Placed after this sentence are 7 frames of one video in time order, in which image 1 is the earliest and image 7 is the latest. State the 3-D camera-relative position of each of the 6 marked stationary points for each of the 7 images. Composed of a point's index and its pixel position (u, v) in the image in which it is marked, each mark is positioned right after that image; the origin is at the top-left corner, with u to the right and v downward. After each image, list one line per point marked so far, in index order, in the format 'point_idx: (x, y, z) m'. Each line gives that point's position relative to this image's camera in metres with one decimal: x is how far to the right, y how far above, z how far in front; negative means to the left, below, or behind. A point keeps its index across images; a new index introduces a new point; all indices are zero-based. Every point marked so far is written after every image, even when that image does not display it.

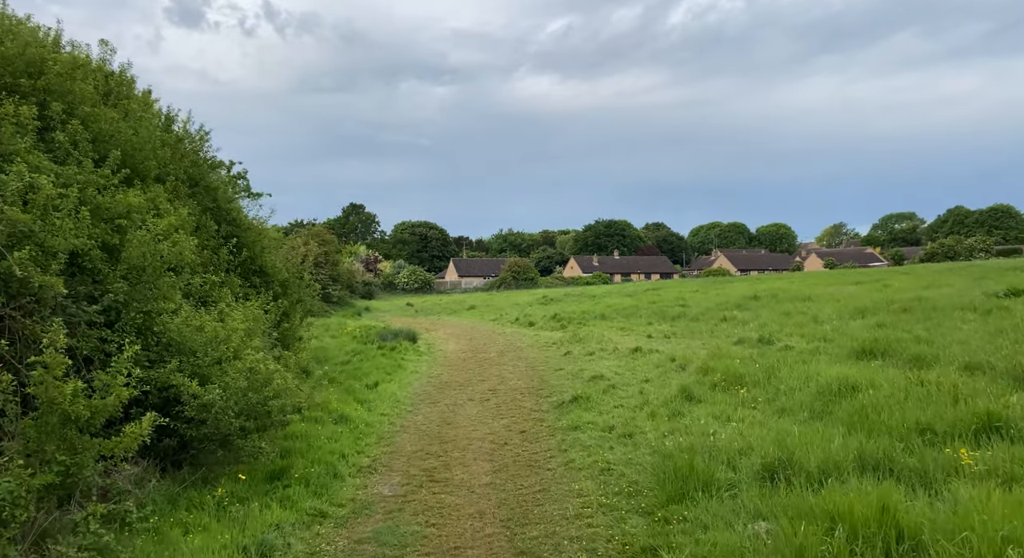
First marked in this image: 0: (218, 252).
0: (-4.9, +0.4, +13.2) m
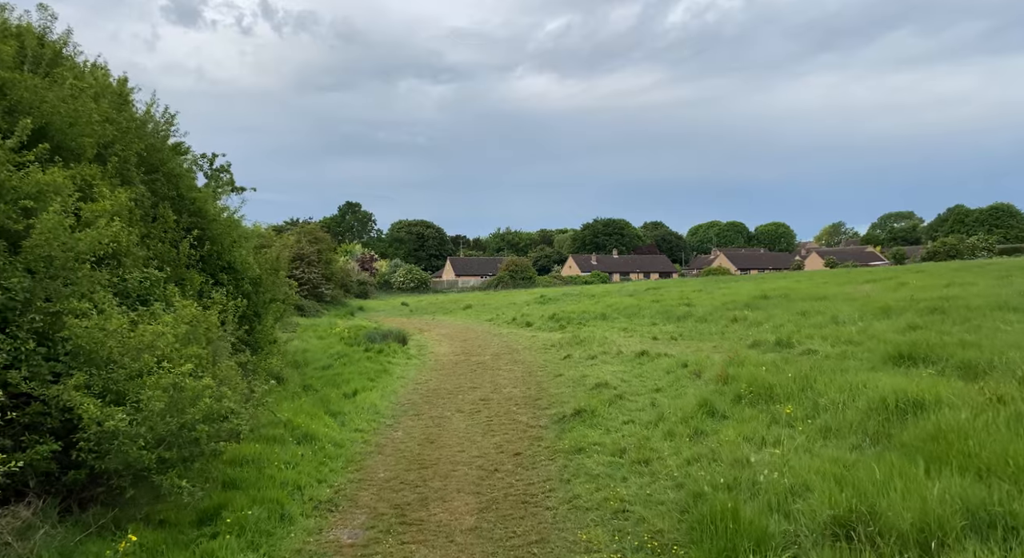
0: (-5.0, +0.5, +11.8) m
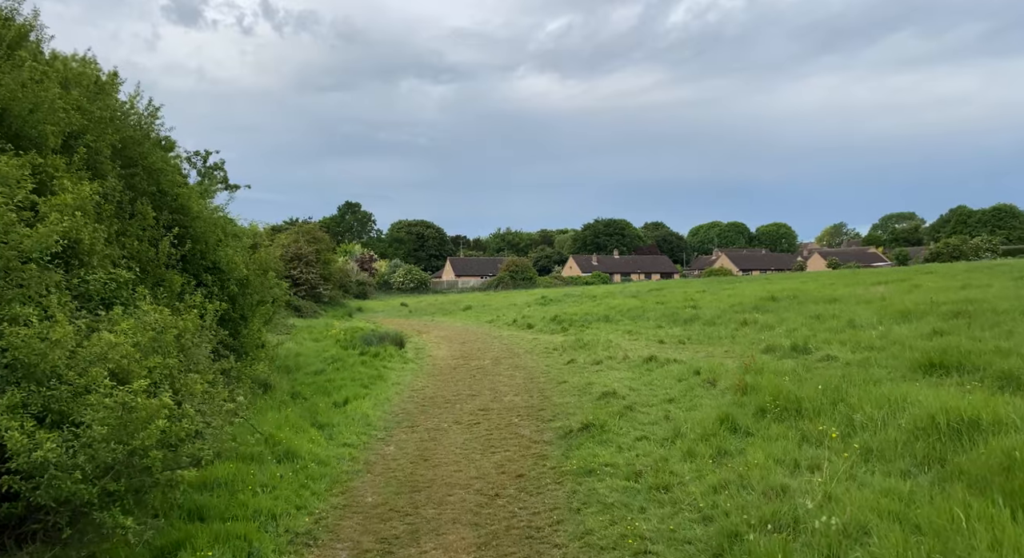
0: (-5.0, +0.5, +11.0) m
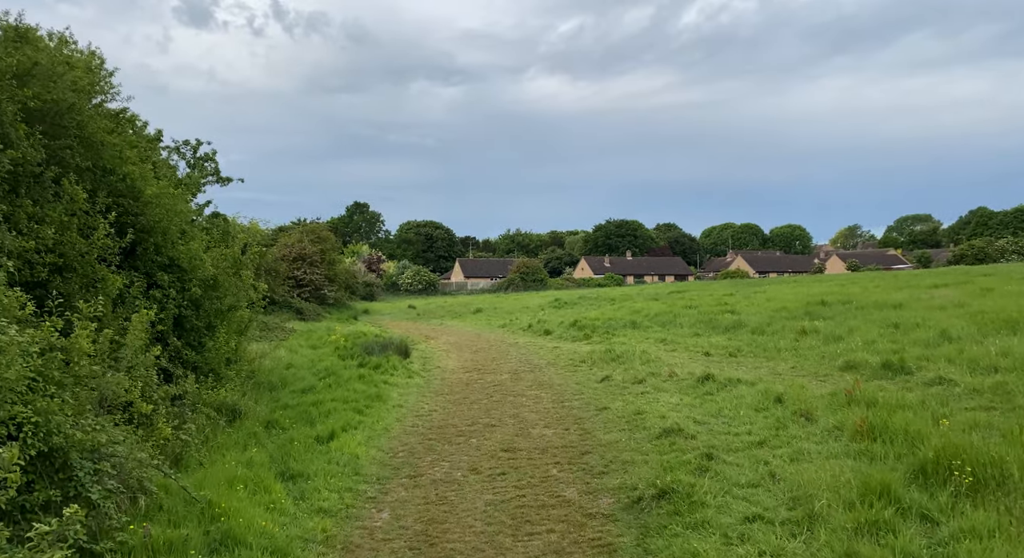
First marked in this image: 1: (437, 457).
0: (-4.6, +0.5, +8.4) m
1: (-0.8, -1.9, +8.6) m
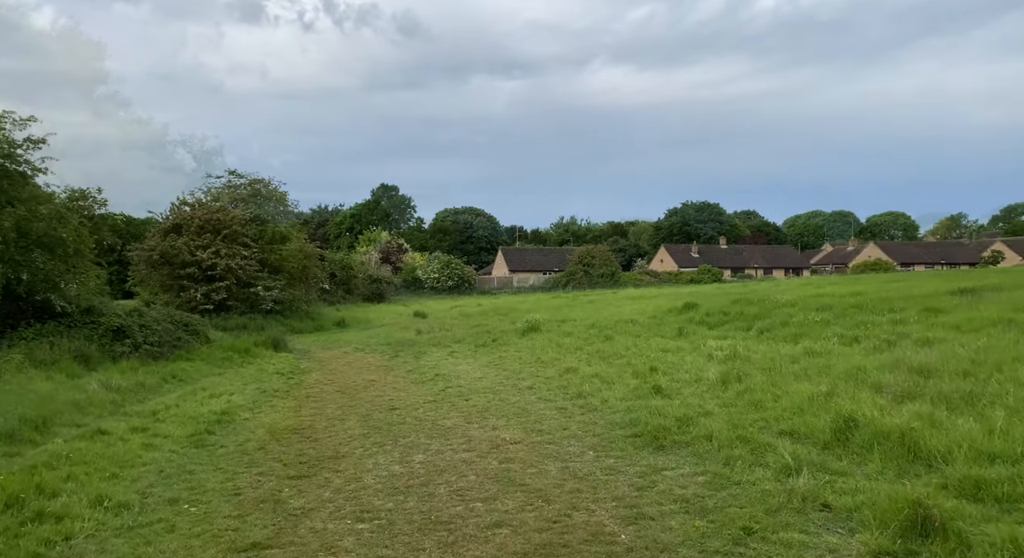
0: (-4.4, +0.5, +7.2) m
1: (-0.5, -1.9, +7.3) m
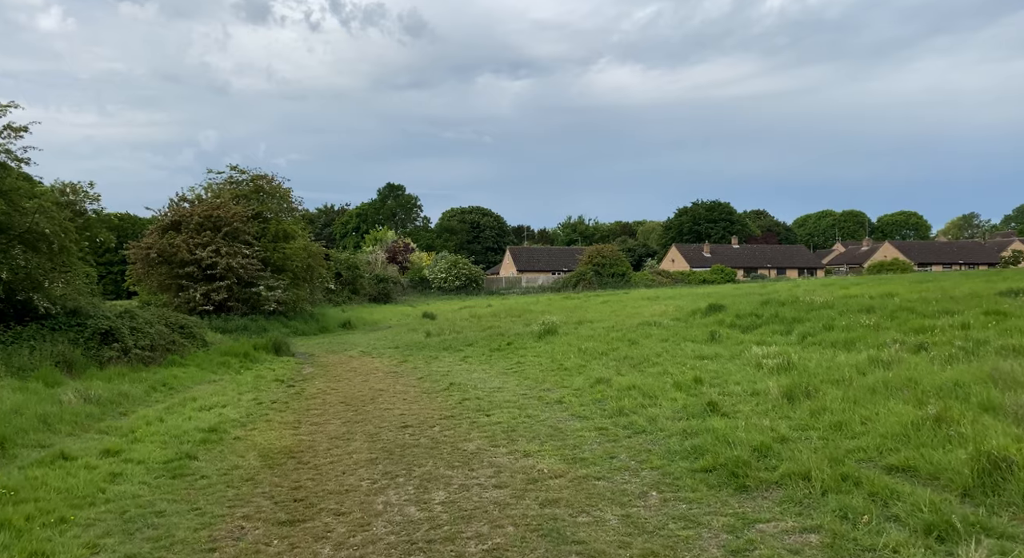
0: (-4.0, +0.5, +5.5) m
1: (-0.1, -1.9, +5.6) m
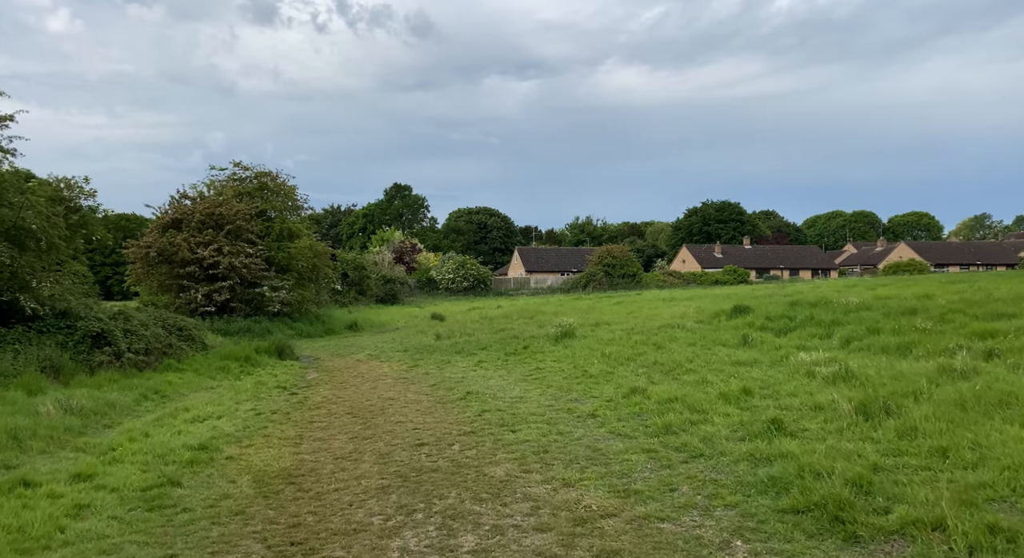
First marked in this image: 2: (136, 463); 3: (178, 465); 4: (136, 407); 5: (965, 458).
0: (-3.7, +0.6, +4.2) m
1: (+0.2, -1.8, +4.3) m
2: (-4.4, -2.1, +9.4) m
3: (-3.8, -2.1, +9.3) m
4: (-6.7, -2.3, +14.4) m
5: (+3.8, -1.5, +6.8) m
